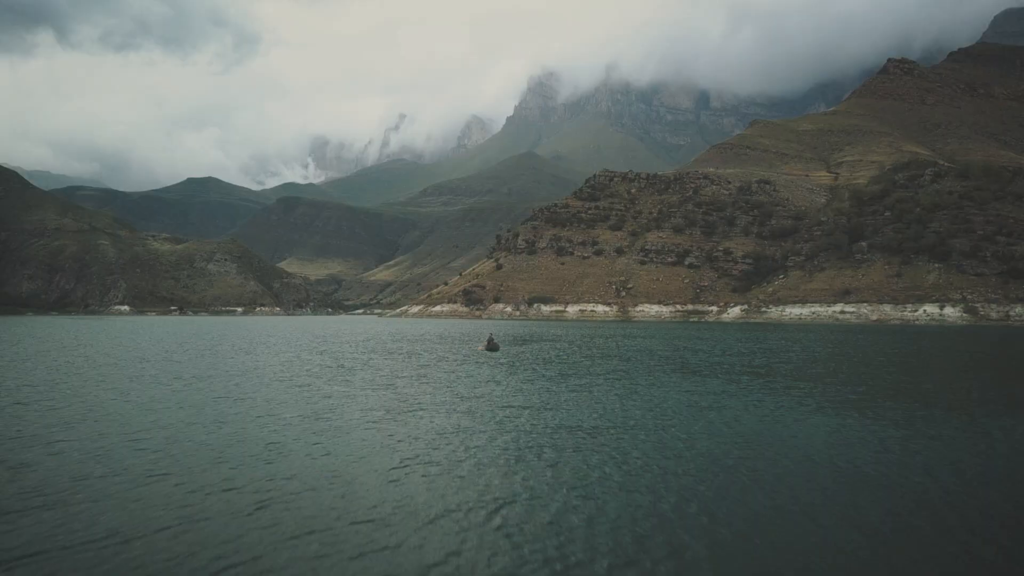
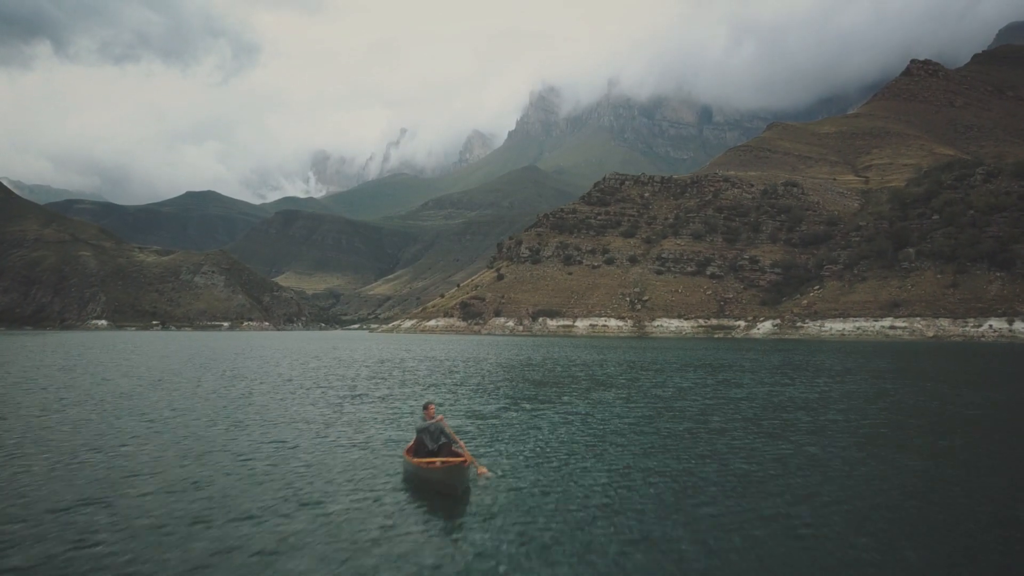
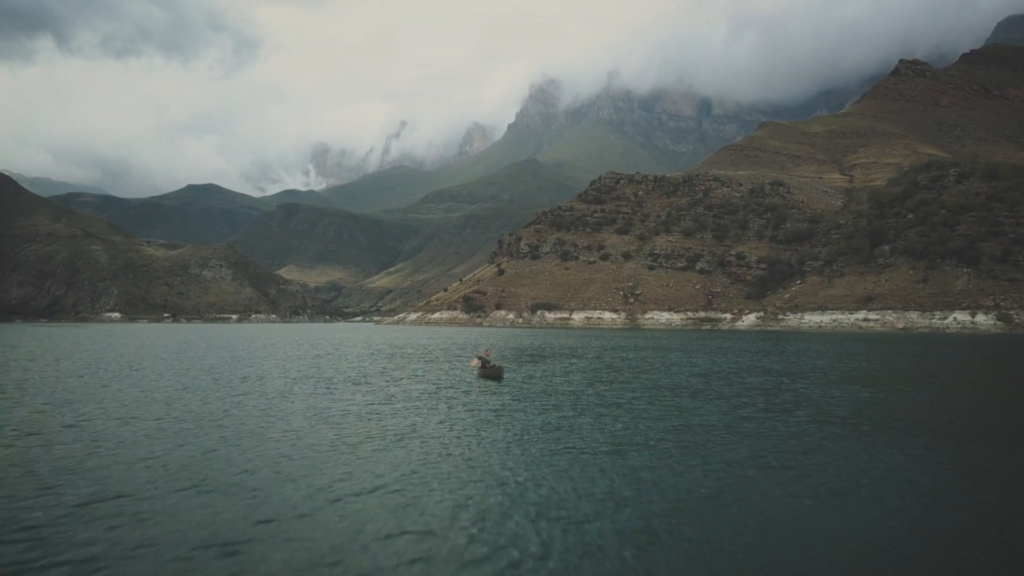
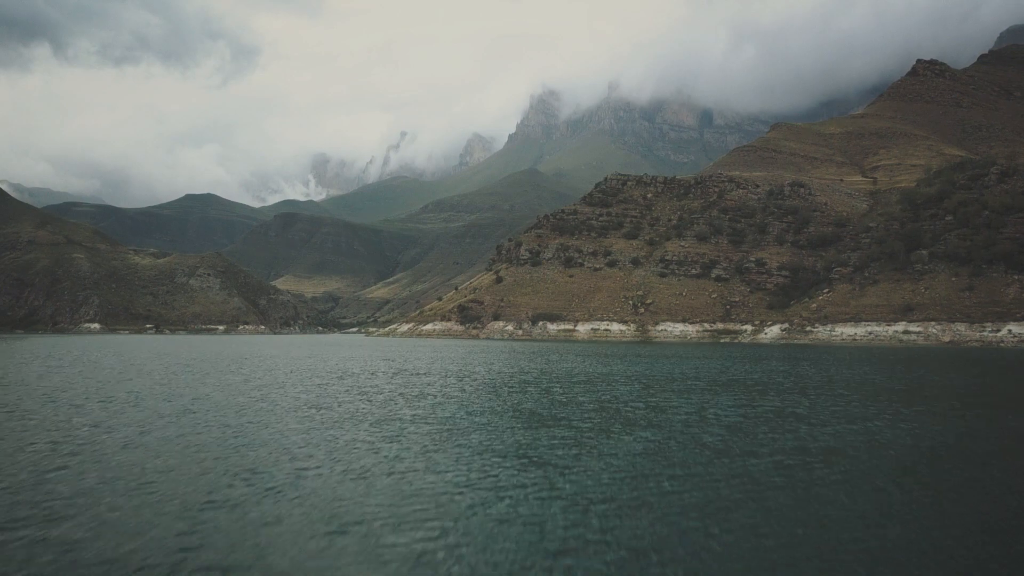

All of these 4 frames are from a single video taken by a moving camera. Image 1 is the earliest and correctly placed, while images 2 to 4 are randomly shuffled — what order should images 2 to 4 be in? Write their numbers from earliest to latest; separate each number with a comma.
3, 2, 4
